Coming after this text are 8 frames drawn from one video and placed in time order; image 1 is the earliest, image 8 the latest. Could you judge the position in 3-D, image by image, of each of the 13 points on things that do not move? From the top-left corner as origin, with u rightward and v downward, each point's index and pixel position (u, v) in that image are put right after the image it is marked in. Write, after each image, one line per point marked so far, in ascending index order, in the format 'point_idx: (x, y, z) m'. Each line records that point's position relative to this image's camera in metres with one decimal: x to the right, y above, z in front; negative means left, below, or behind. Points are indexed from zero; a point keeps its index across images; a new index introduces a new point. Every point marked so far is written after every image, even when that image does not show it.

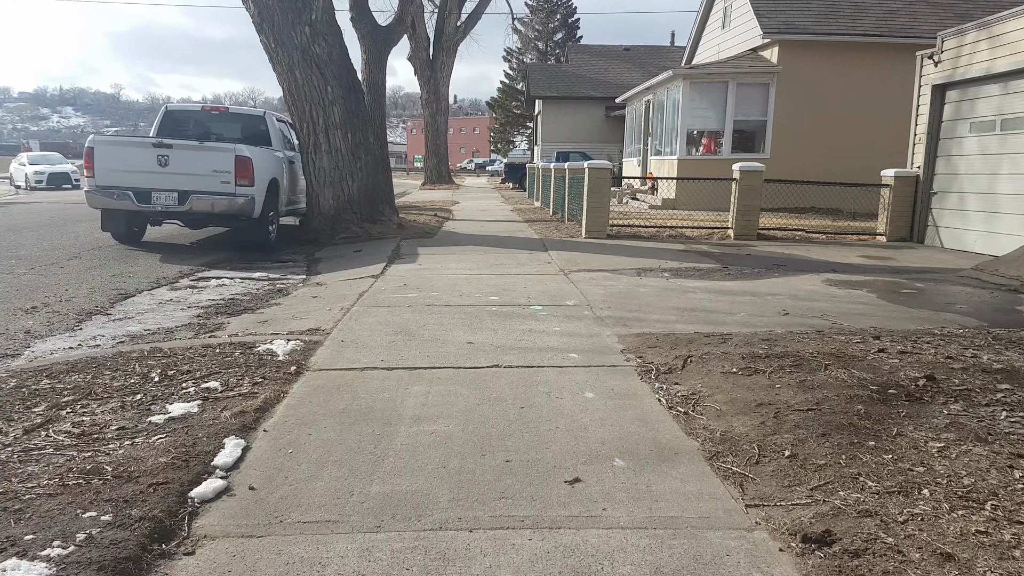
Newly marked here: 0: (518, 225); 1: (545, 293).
0: (+0.1, +1.6, +13.7) m
1: (+0.4, -0.1, +6.9) m
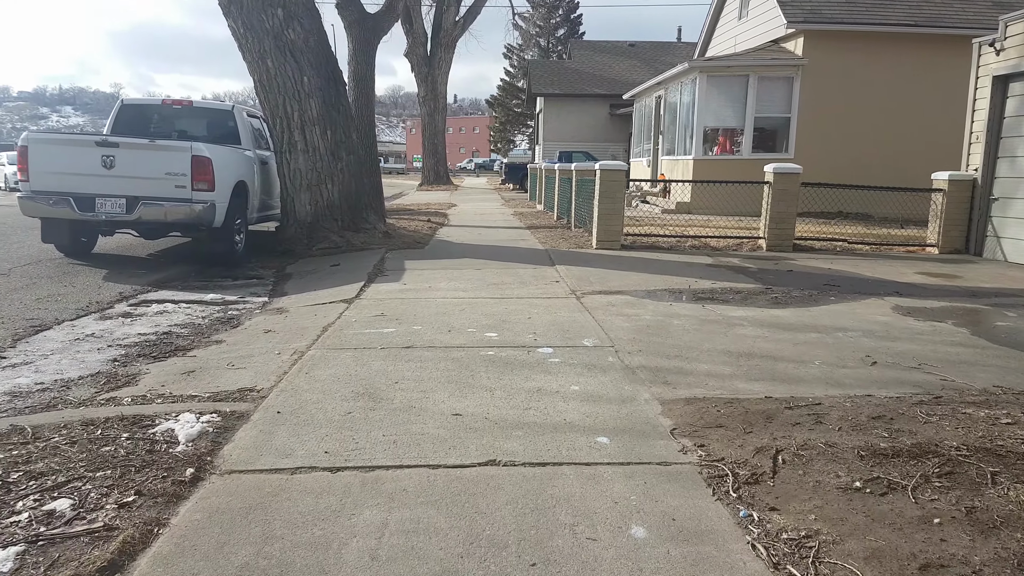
0: (+0.1, +1.2, +12.3) m
1: (+0.4, -0.4, +5.5) m
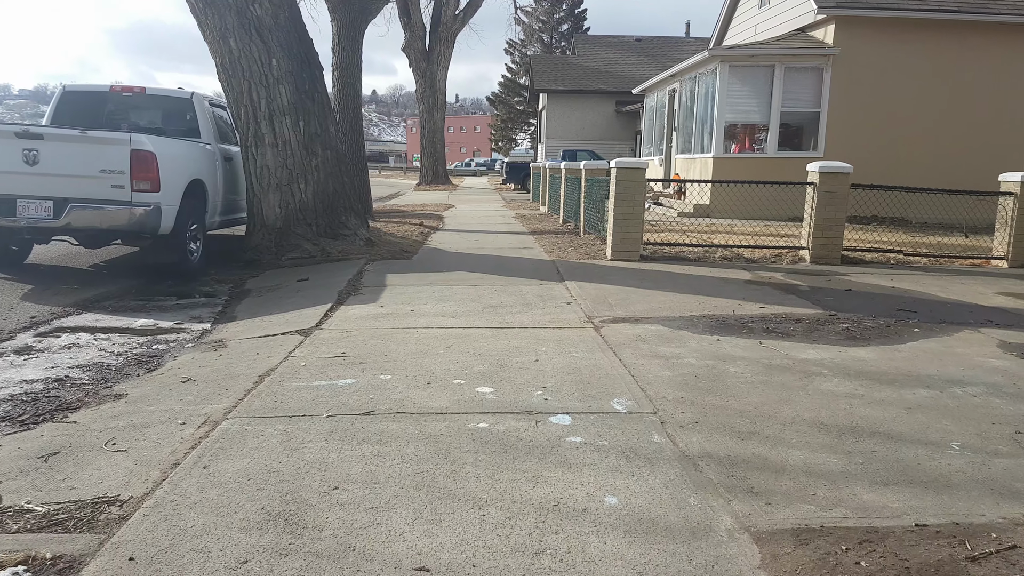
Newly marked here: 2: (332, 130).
0: (+0.2, +1.0, +10.8) m
1: (+0.4, -0.7, +4.1) m
2: (-3.2, +2.8, +9.7) m
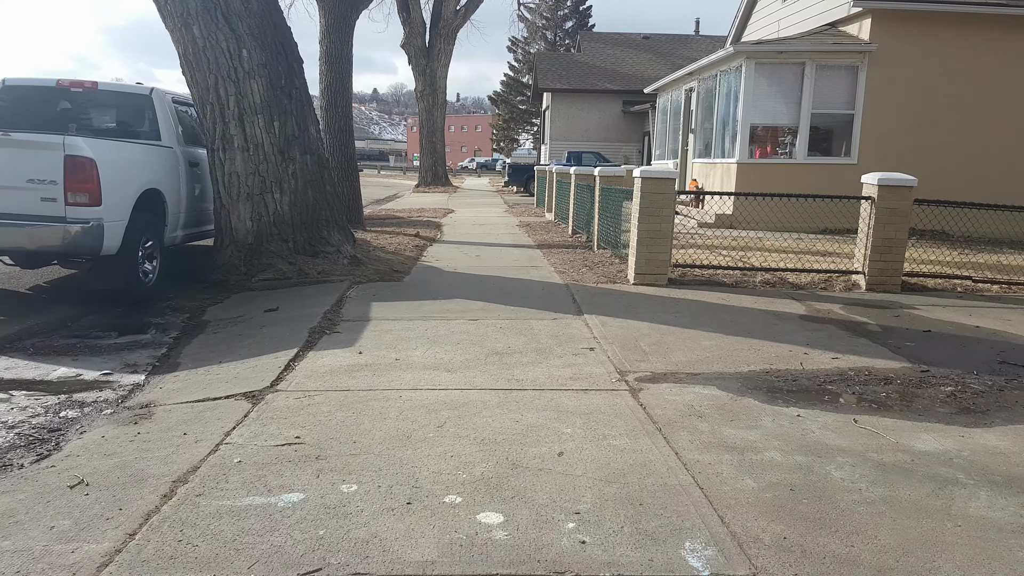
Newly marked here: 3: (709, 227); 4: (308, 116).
0: (+0.3, +0.6, +9.6) m
1: (+0.5, -1.1, +2.9) m
2: (-3.1, +2.4, +8.5) m
3: (+4.6, +1.4, +12.5) m
4: (-3.2, +2.7, +8.3) m
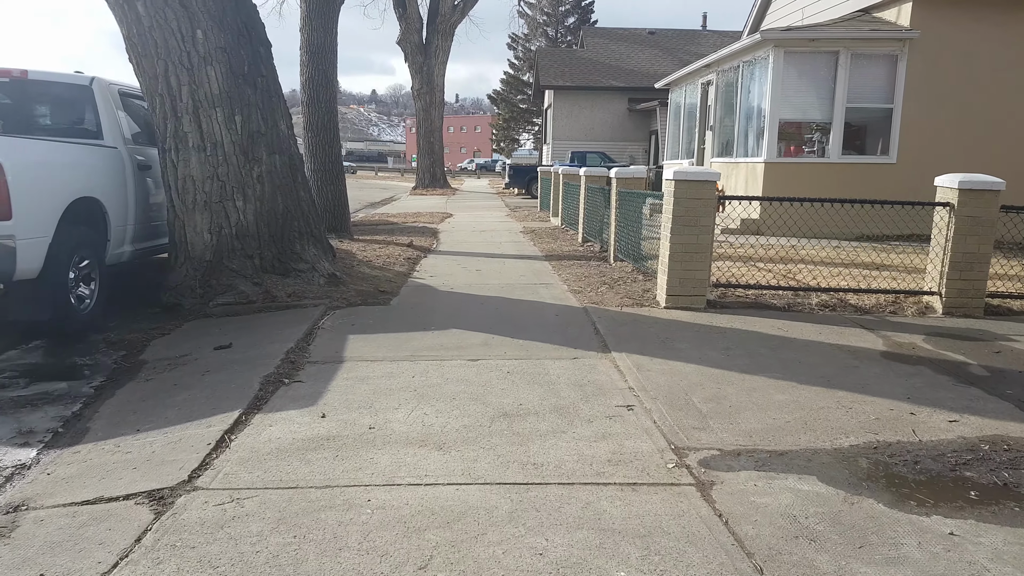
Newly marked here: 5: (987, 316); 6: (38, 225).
0: (+0.3, +0.3, +8.4) m
1: (+0.6, -1.4, +1.6) m
2: (-3.0, +2.1, +7.2) m
3: (+4.6, +1.1, +11.3) m
4: (-3.1, +2.4, +7.1) m
5: (+5.5, -0.3, +6.2) m
6: (-4.7, +0.7, +5.3) m
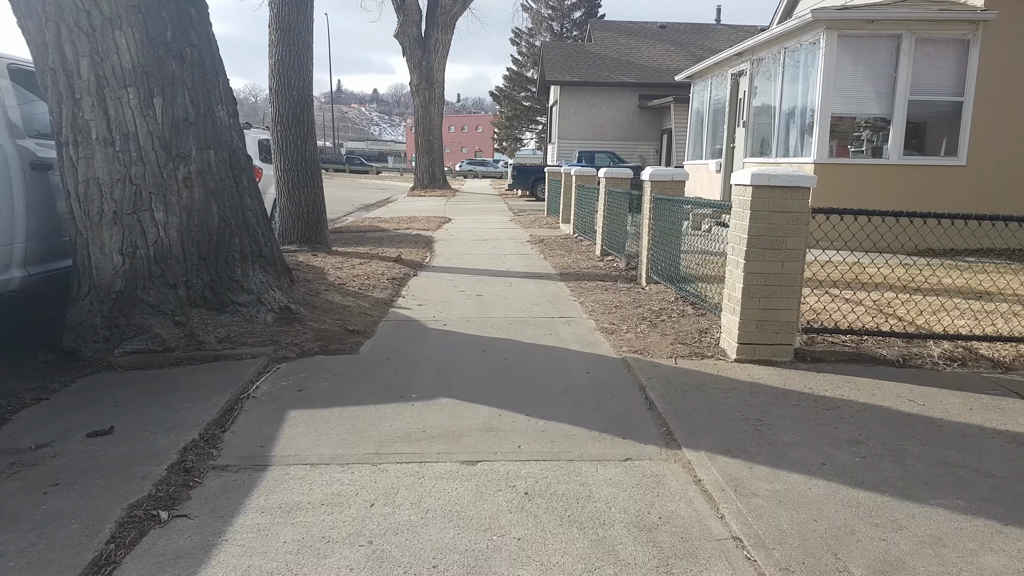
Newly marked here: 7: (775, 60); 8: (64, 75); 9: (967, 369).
0: (+0.5, -0.1, +6.7) m
1: (+0.7, -1.7, -0.1) m
2: (-2.9, +1.8, +5.5) m
3: (+4.8, +0.7, +9.6) m
4: (-3.0, +2.0, +5.4) m
5: (+5.6, -0.7, +4.5) m
6: (-4.6, +0.3, +3.6) m
7: (+5.7, +5.0, +11.8) m
8: (-3.9, +1.9, +4.7) m
9: (+3.8, -0.6, +4.5) m
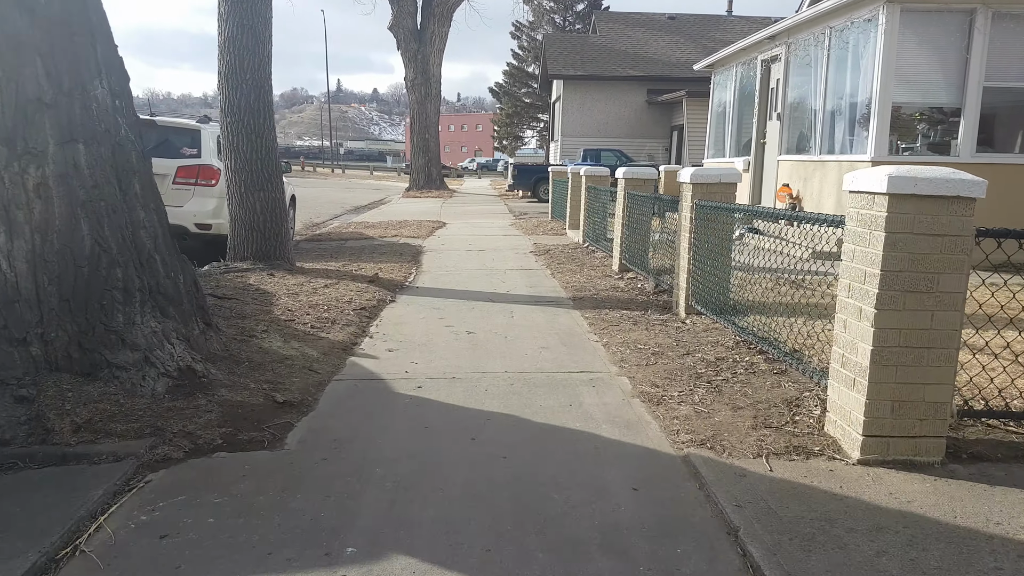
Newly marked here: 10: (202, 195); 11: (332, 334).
0: (+0.5, -0.5, +5.1) m
1: (+0.7, -2.1, -1.6) m
2: (-2.9, +1.4, +4.0) m
3: (+4.8, +0.4, +8.0) m
4: (-2.9, +1.6, +3.8) m
5: (+5.6, -1.0, +2.9) m
6: (-4.6, -0.1, +2.1) m
7: (+5.7, +4.7, +10.2) m
8: (-3.9, +1.5, +3.2) m
9: (+3.8, -1.0, +2.9) m
10: (-5.1, +1.5, +8.9) m
11: (-1.6, -0.5, +4.8) m
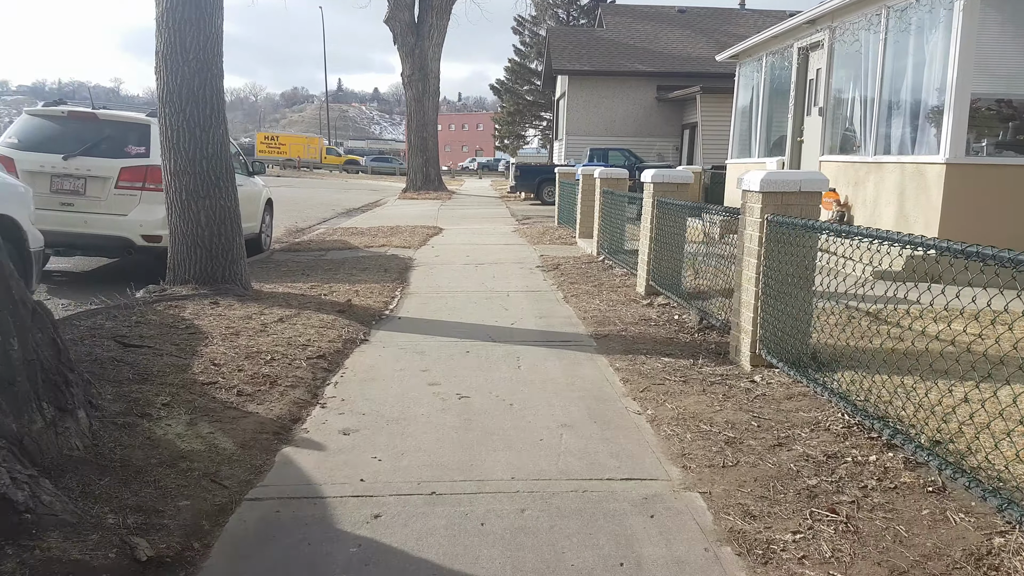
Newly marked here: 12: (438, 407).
0: (+0.5, -0.8, +3.7) m
1: (+0.8, -2.4, -3.0) m
2: (-2.8, +1.1, +2.6) m
3: (+4.8, +0.1, +6.6) m
4: (-2.9, +1.3, +2.5) m
5: (+5.7, -1.4, +1.5) m
6: (-4.5, -0.4, +0.7) m
7: (+5.8, +4.3, +8.7) m
8: (-3.9, +1.2, +1.8) m
9: (+3.9, -1.3, +1.5) m
10: (-5.1, +1.2, +7.5) m
11: (-1.6, -0.8, +3.5) m
12: (-0.5, -0.8, +3.6) m
